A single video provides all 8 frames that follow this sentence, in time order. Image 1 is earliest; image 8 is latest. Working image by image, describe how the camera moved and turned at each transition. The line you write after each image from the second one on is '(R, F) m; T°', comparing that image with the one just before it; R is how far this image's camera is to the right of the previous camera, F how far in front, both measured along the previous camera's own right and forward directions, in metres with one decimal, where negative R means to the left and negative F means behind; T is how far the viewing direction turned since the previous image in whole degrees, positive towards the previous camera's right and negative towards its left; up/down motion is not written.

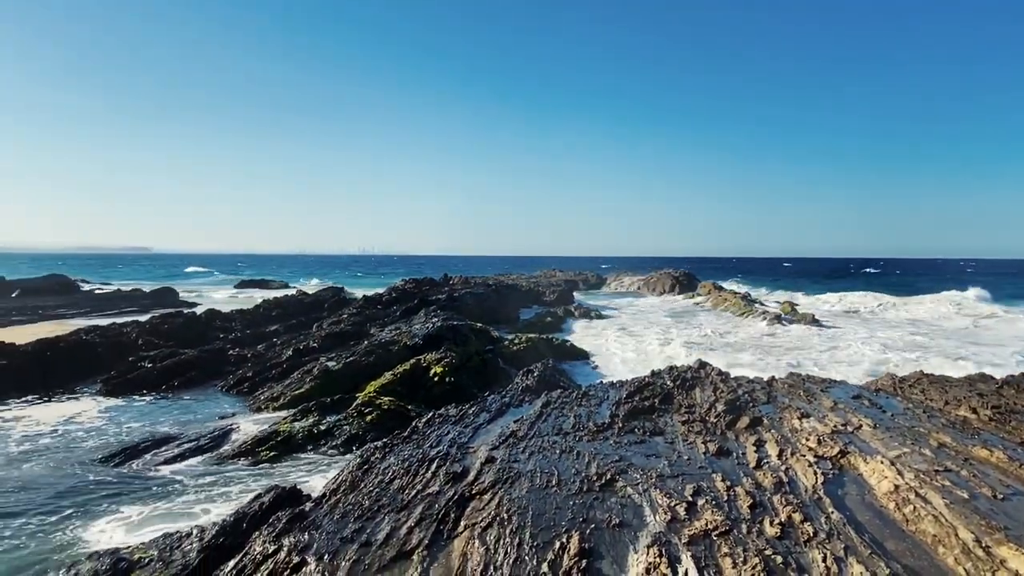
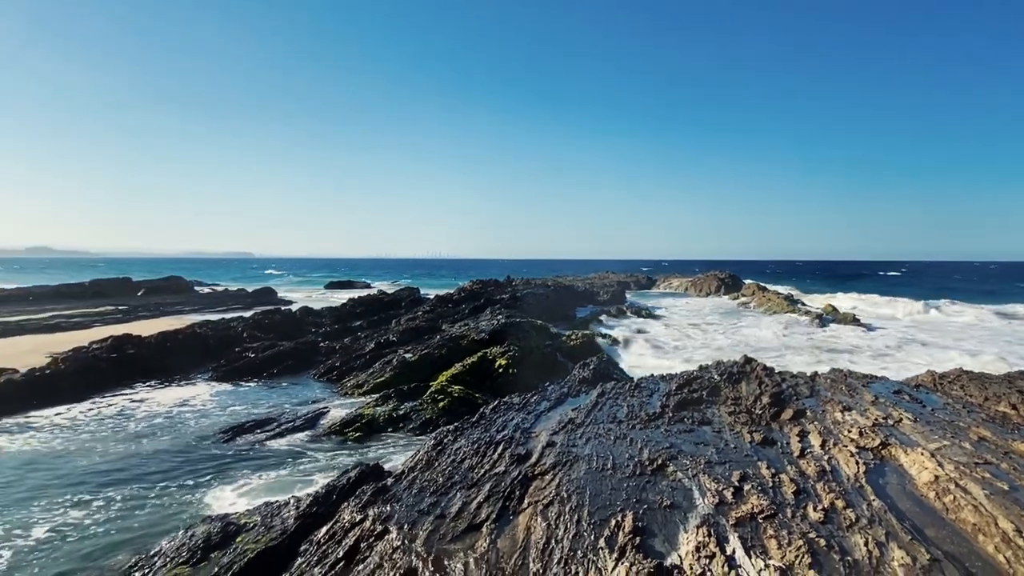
(-1.0, -0.9) m; -3°
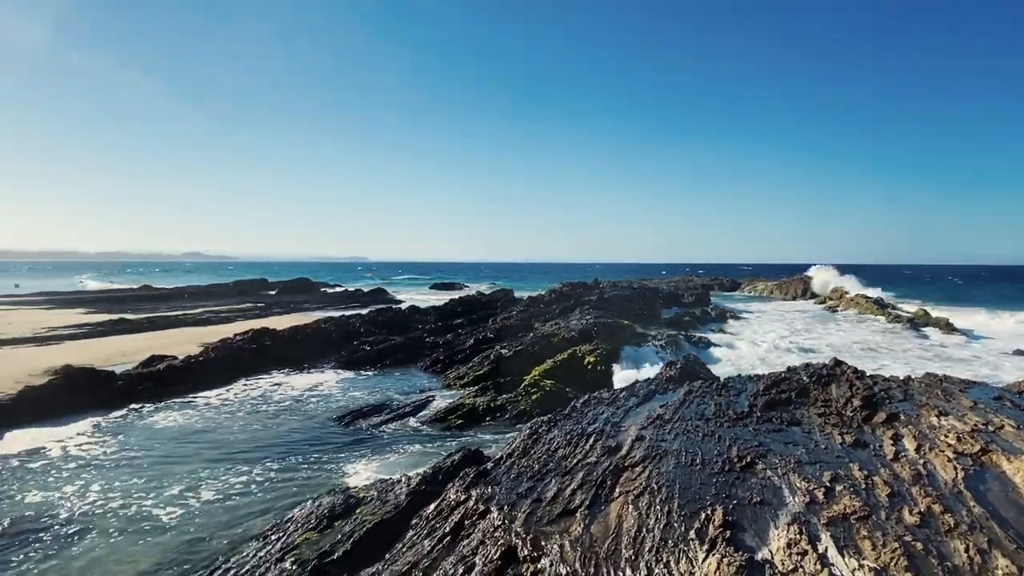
(-1.4, -0.8) m; -5°
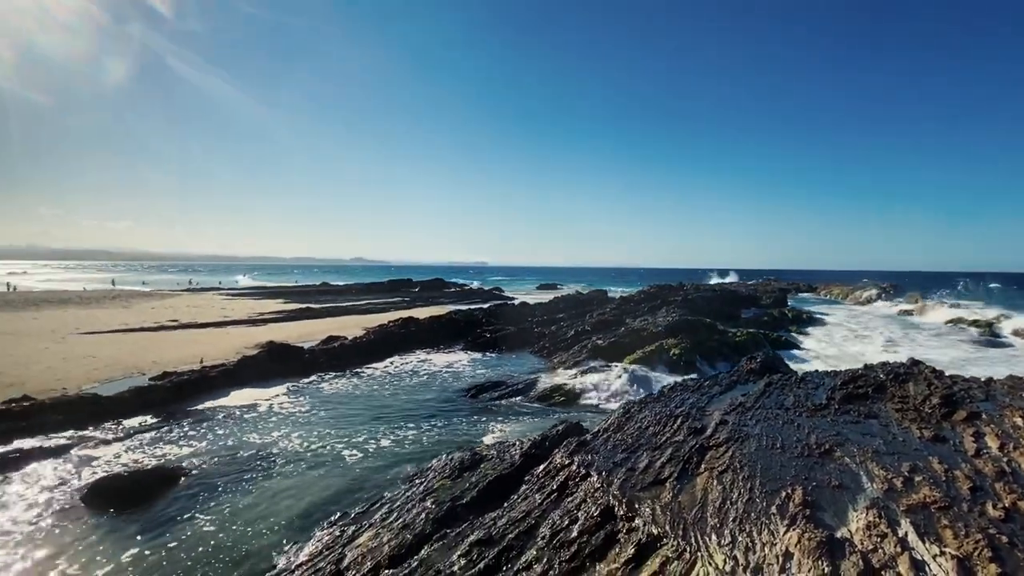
(-1.4, -2.2) m; -7°
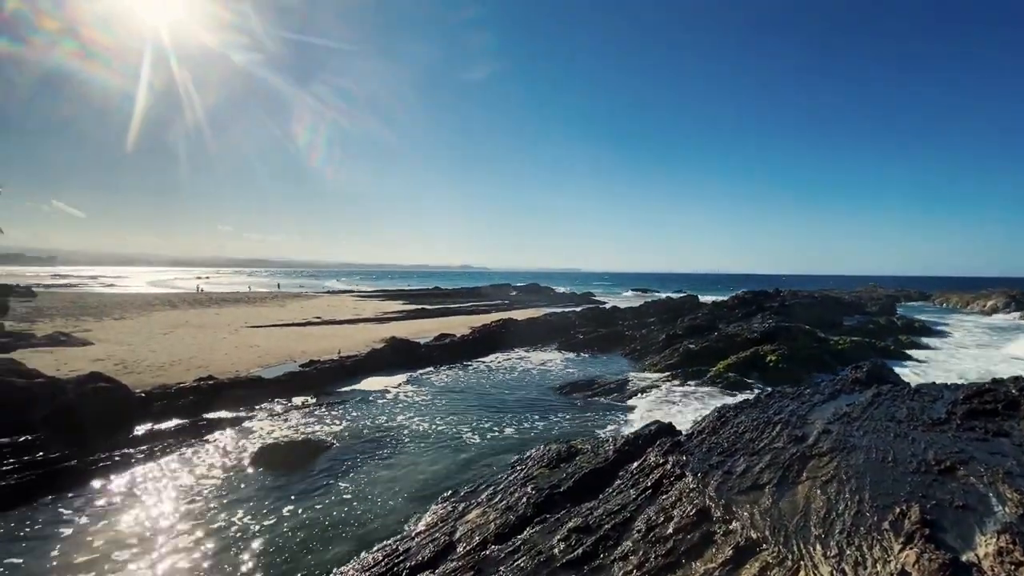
(-1.0, -1.0) m; -8°
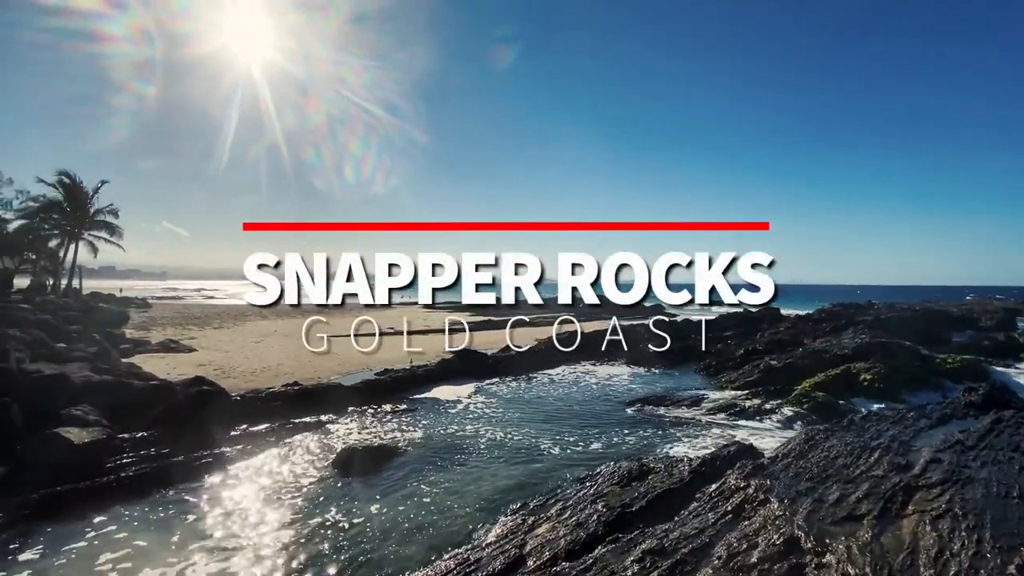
(-0.7, -0.1) m; -6°
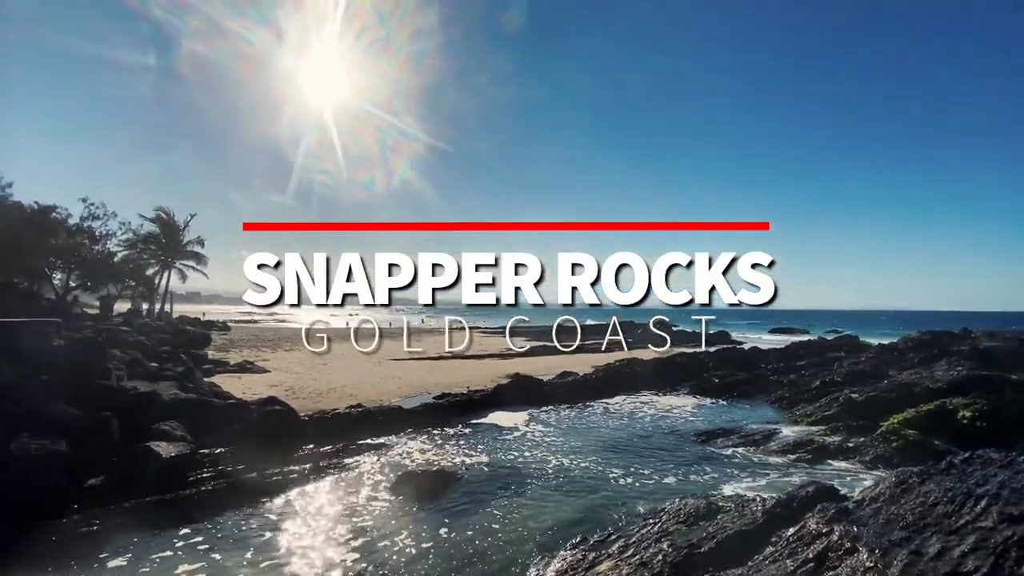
(-0.6, -0.1) m; -5°
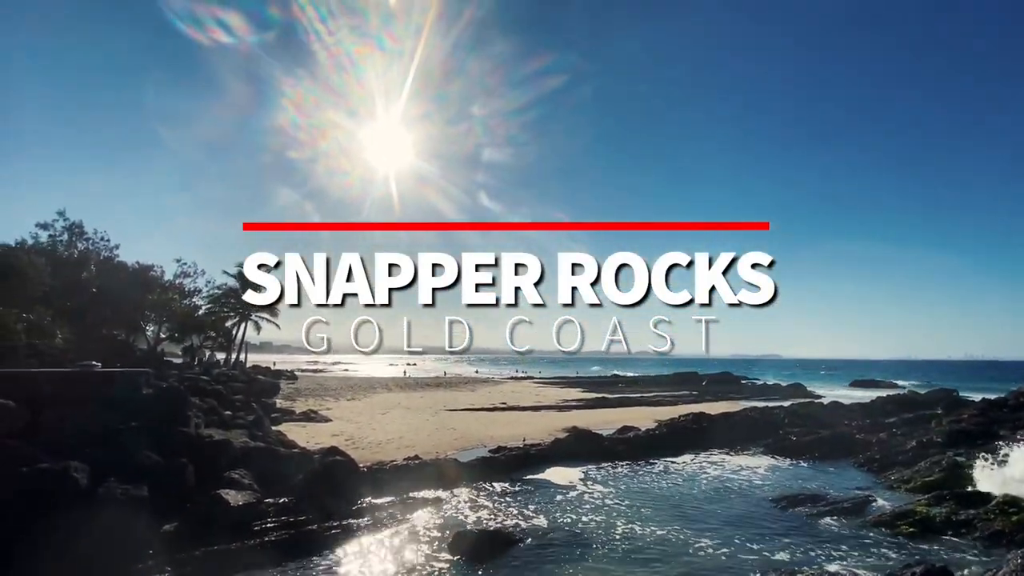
(-0.5, -0.2) m; -5°
